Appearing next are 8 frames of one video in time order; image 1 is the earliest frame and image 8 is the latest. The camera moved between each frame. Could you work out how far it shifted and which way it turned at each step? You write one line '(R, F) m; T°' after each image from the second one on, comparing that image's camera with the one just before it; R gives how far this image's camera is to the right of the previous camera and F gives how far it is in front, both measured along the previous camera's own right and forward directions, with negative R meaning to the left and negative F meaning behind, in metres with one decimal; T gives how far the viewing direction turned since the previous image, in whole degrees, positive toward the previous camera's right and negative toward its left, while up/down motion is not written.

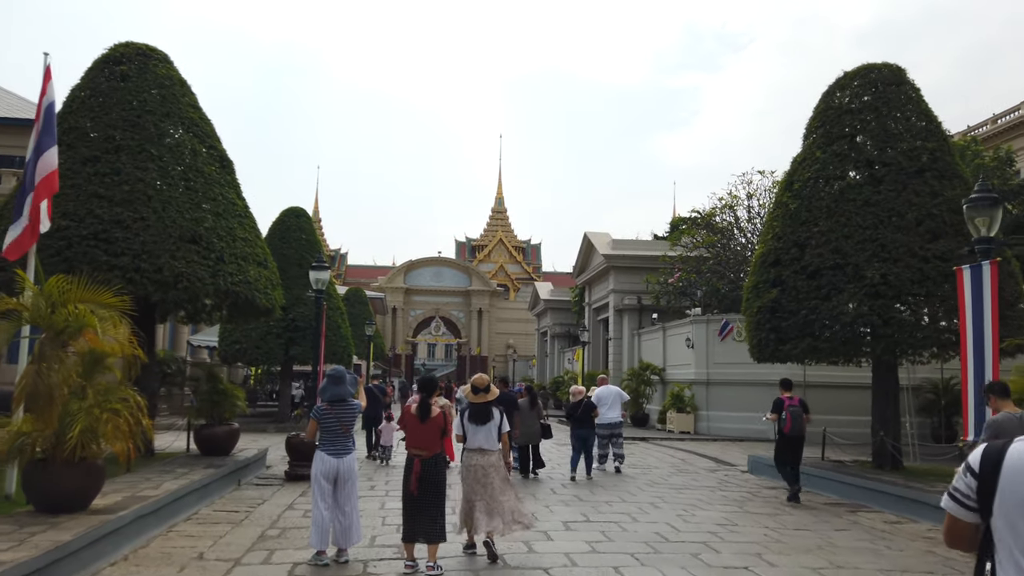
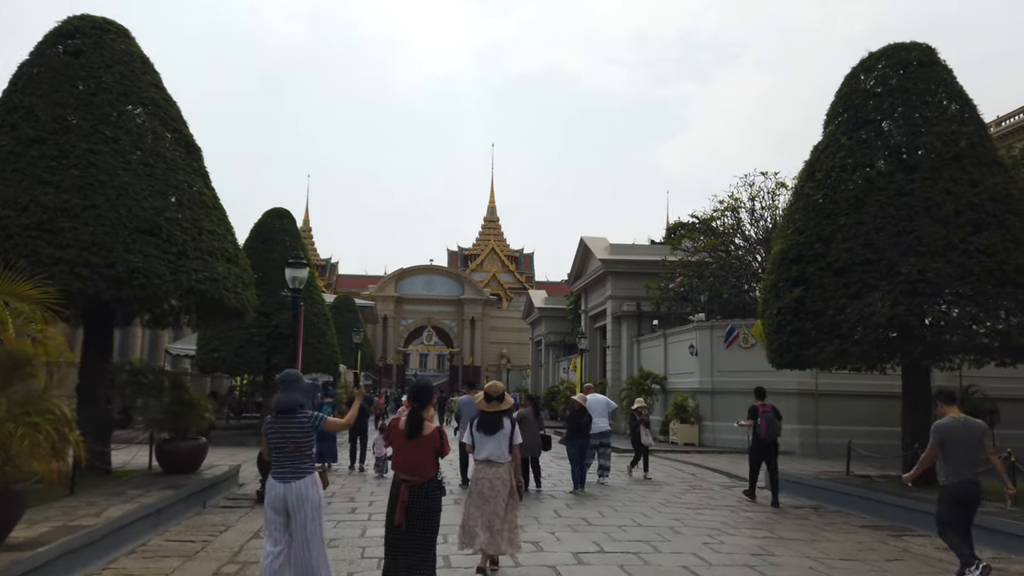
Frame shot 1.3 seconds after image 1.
(-0.1, +1.3) m; +1°
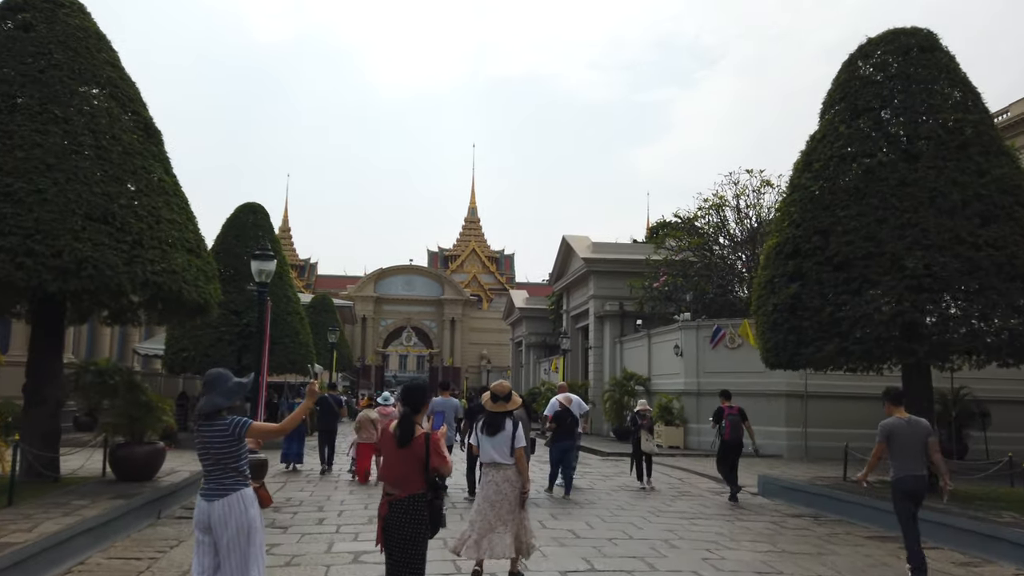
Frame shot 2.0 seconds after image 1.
(0.0, +0.8) m; +1°
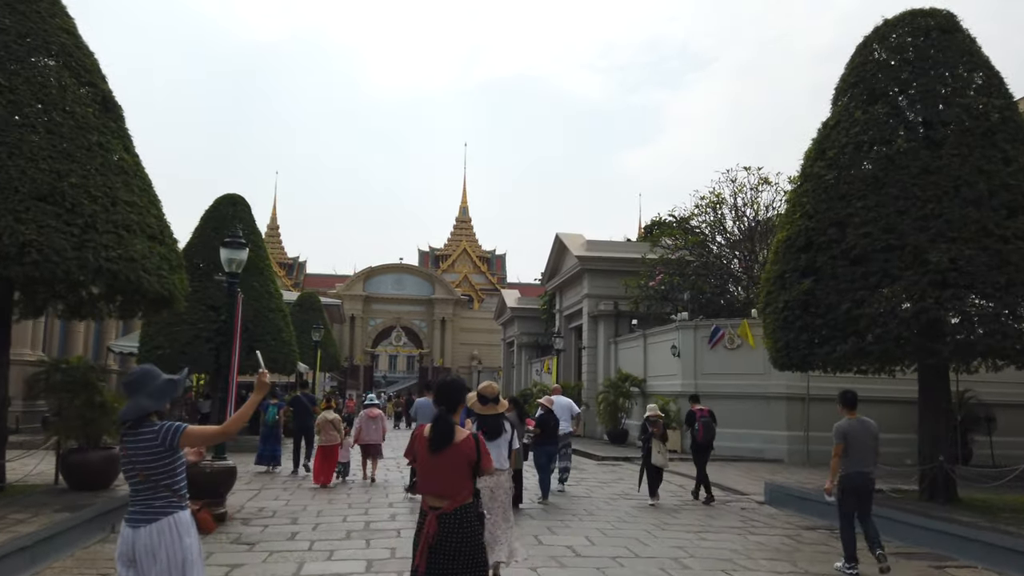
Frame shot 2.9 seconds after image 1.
(0.0, +0.9) m; +1°
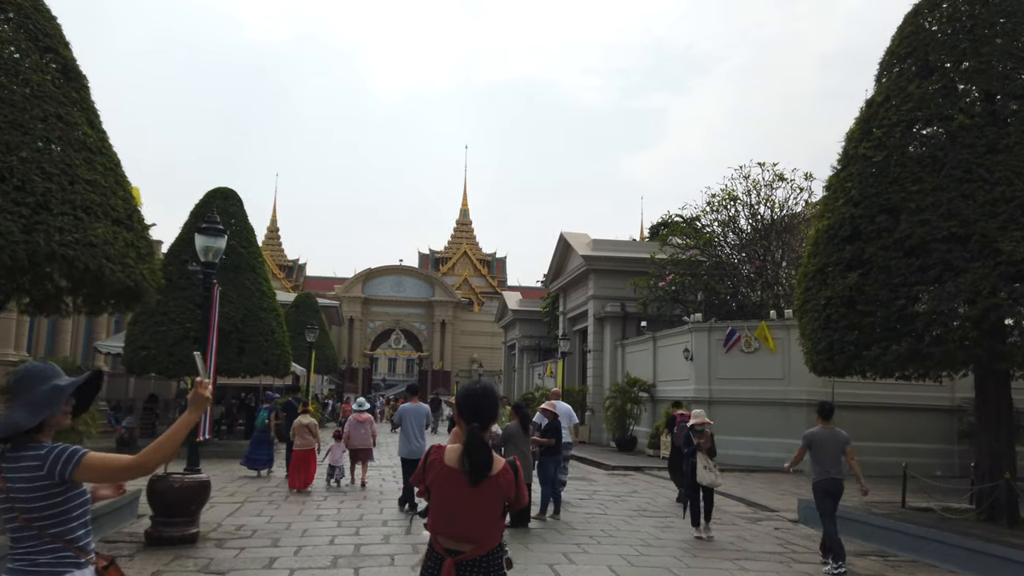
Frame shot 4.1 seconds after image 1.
(-0.2, +1.3) m; 0°
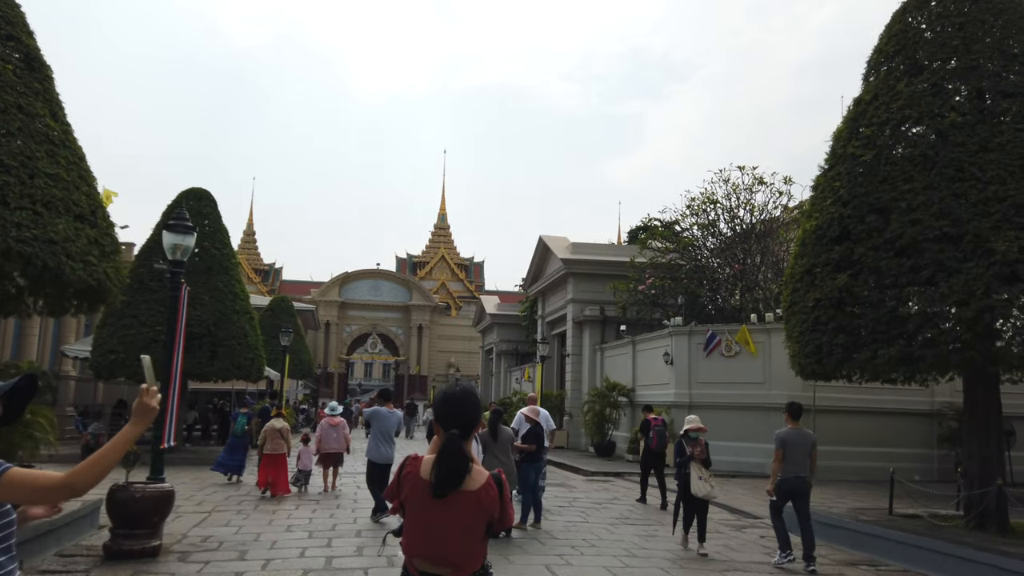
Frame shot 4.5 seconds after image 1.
(-0.1, +0.4) m; +2°
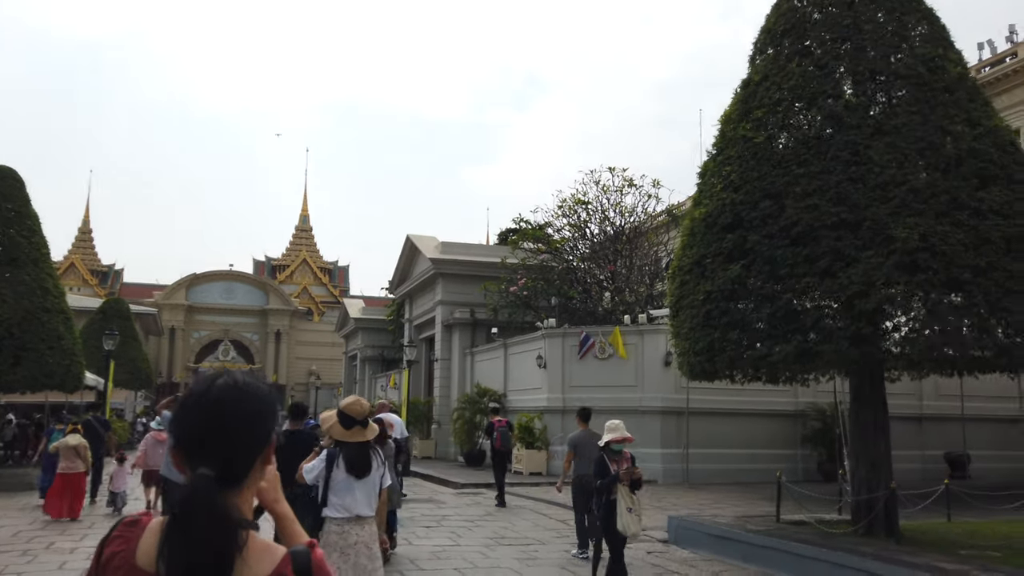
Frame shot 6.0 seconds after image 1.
(+0.1, +1.4) m; +10°
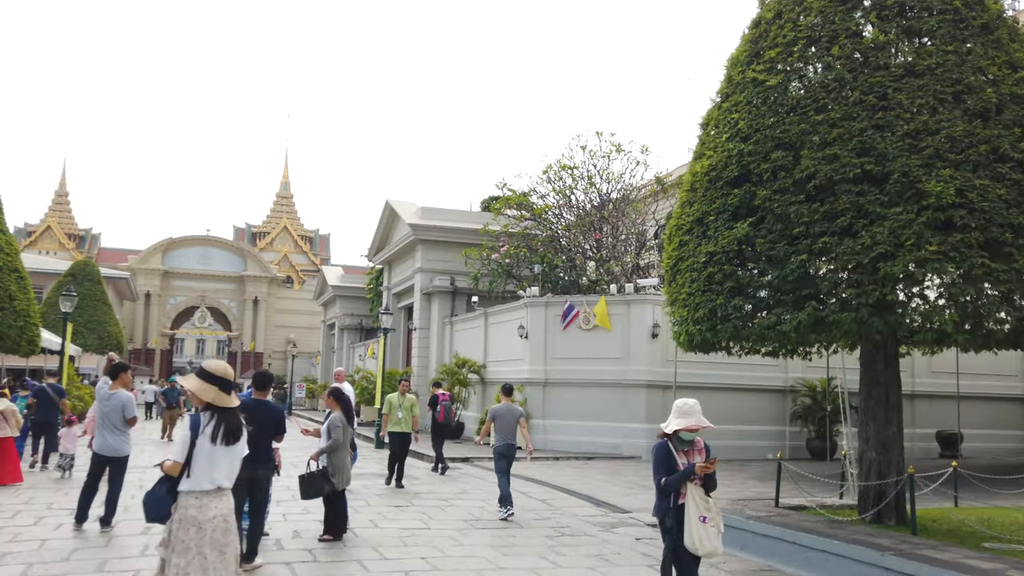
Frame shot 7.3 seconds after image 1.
(+0.1, +1.1) m; +1°
